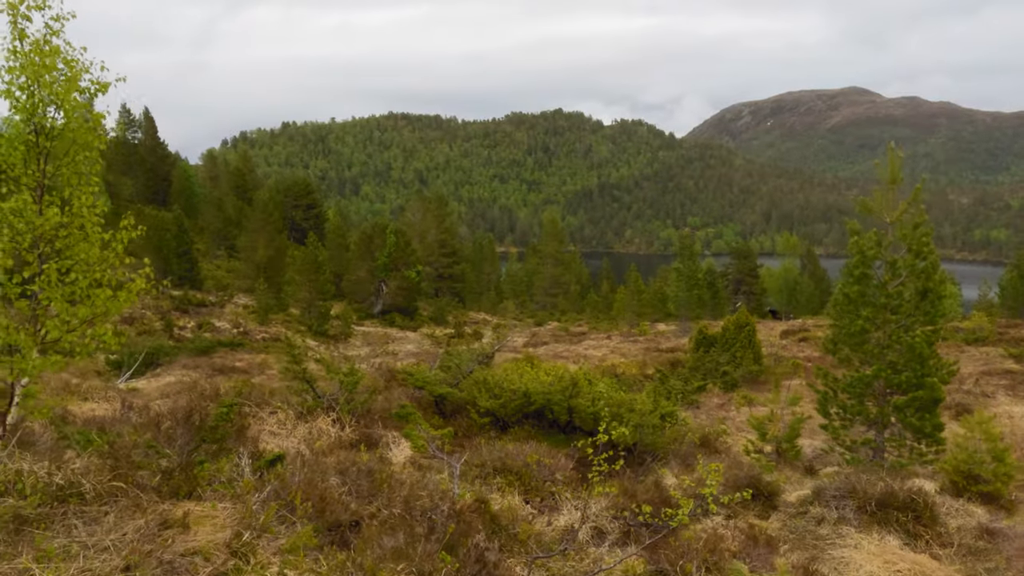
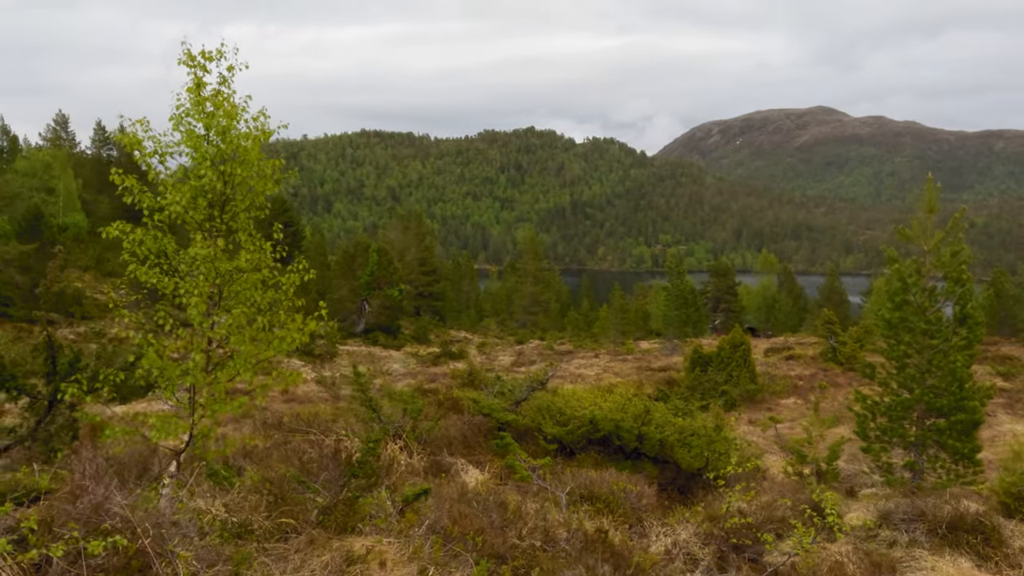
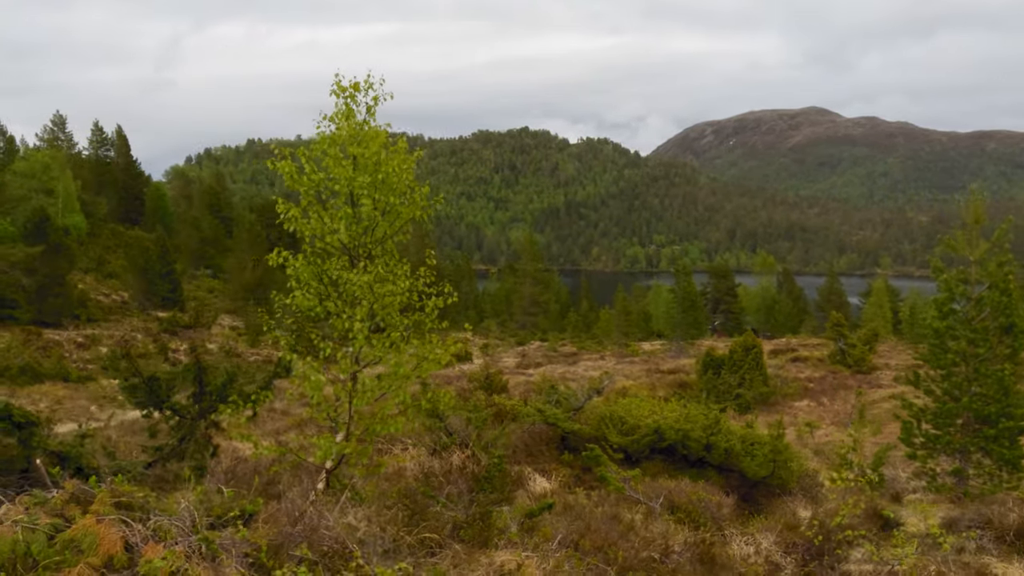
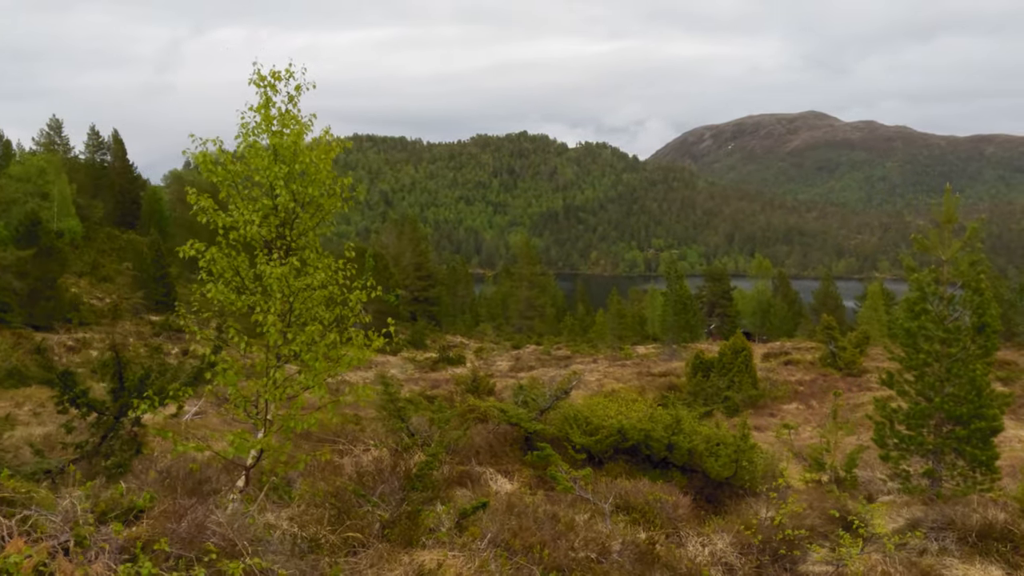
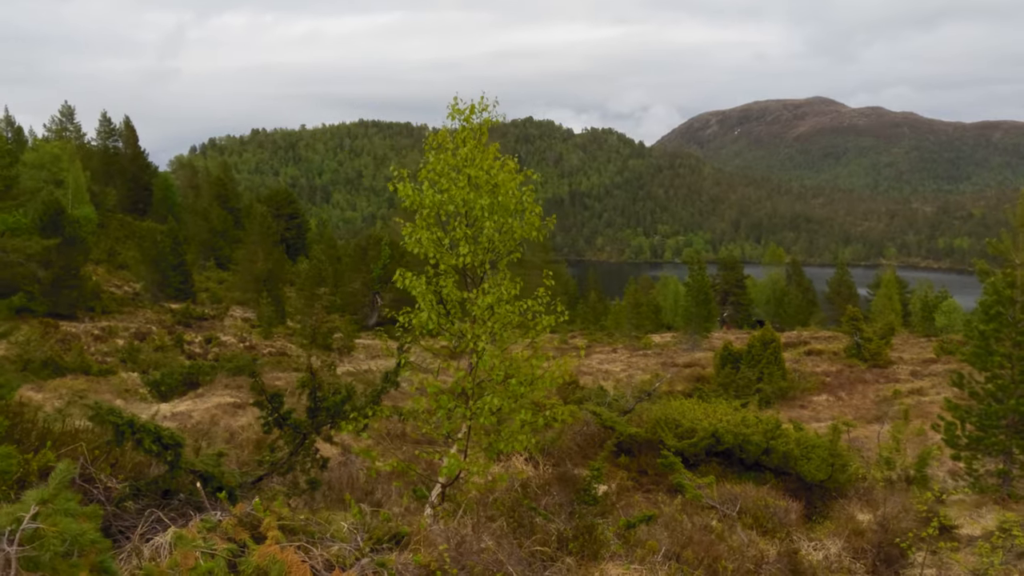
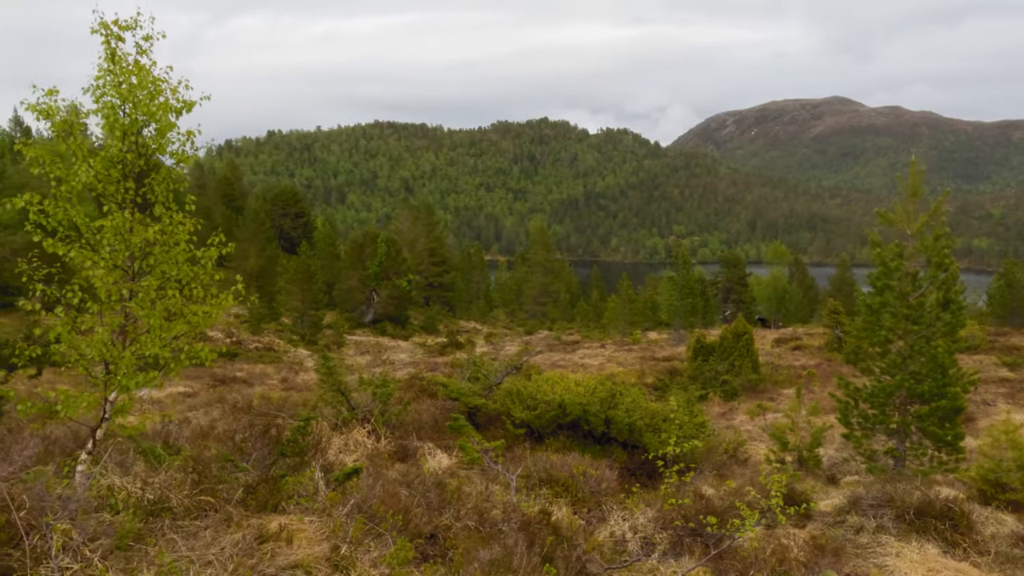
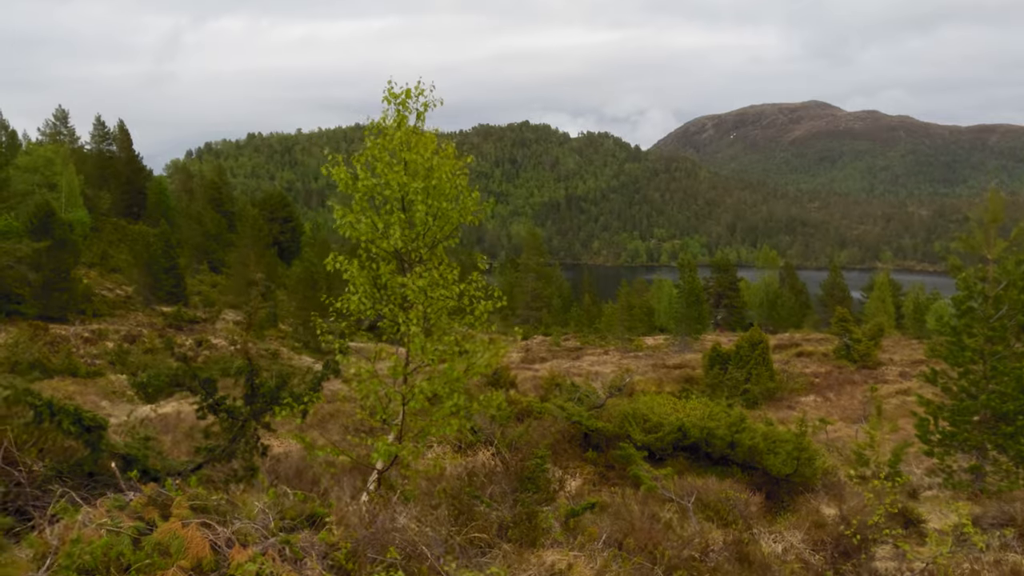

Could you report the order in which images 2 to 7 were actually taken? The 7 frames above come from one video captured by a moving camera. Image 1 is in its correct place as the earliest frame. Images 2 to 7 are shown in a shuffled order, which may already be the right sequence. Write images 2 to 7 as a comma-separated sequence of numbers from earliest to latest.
6, 2, 4, 3, 7, 5
